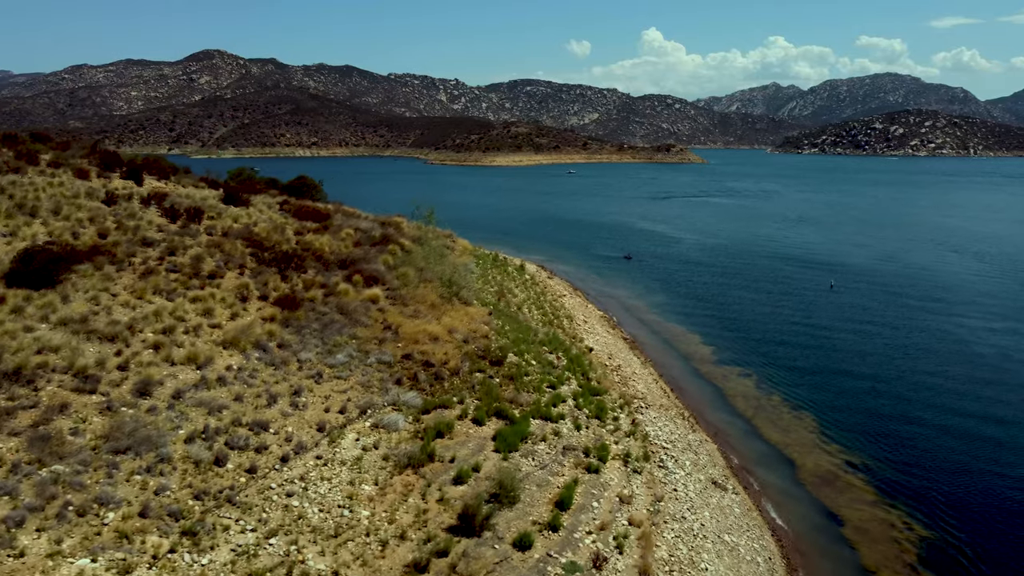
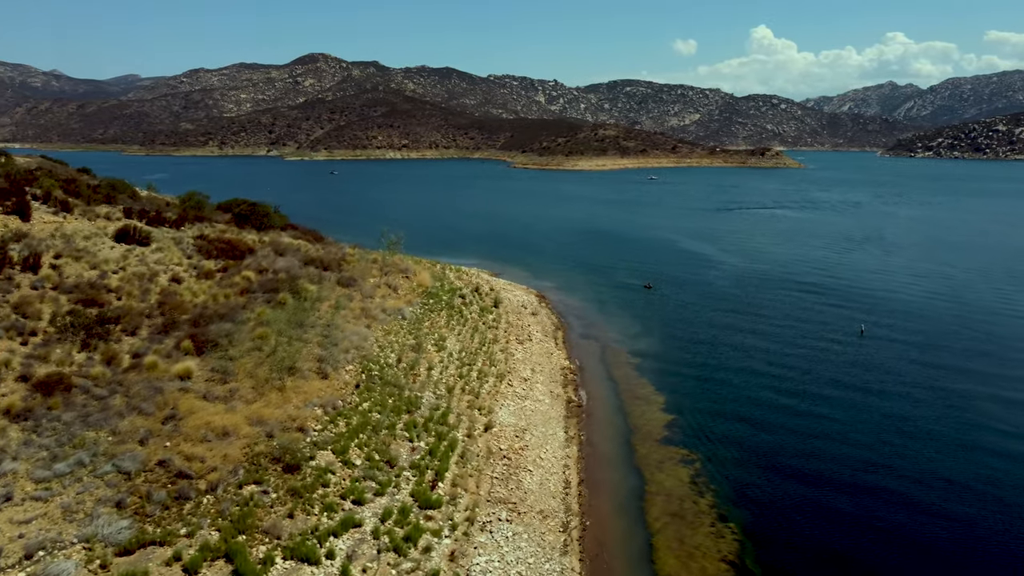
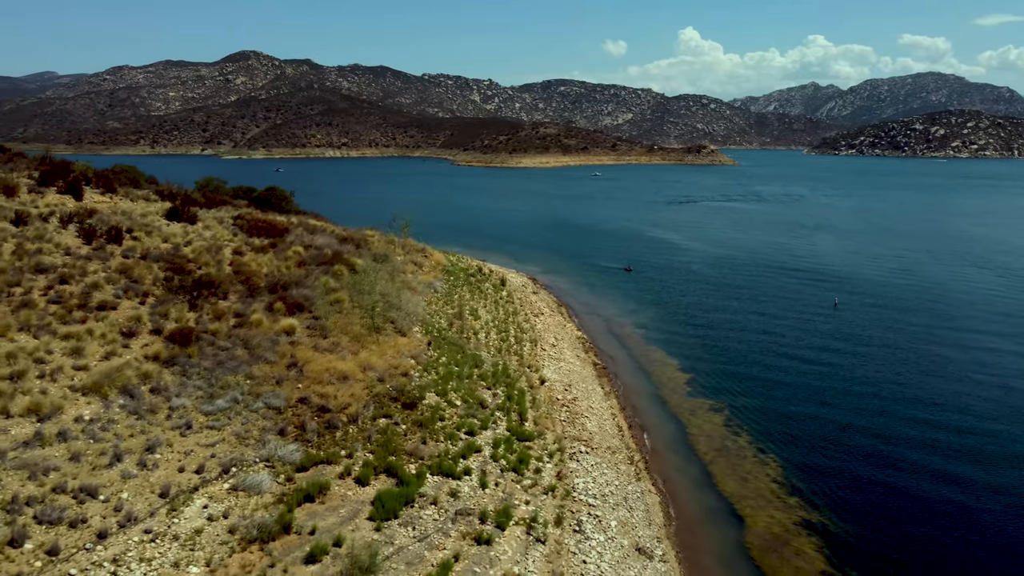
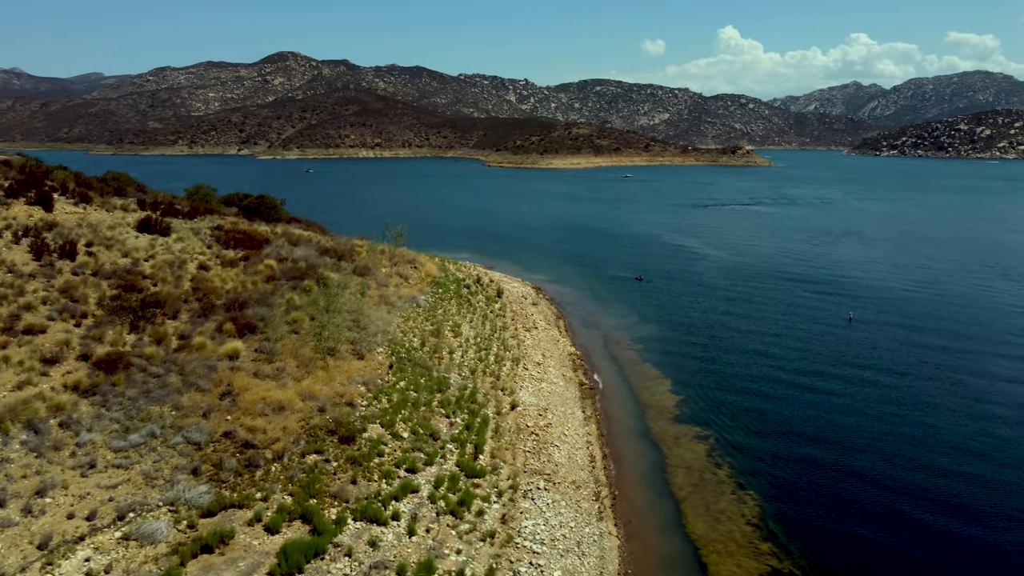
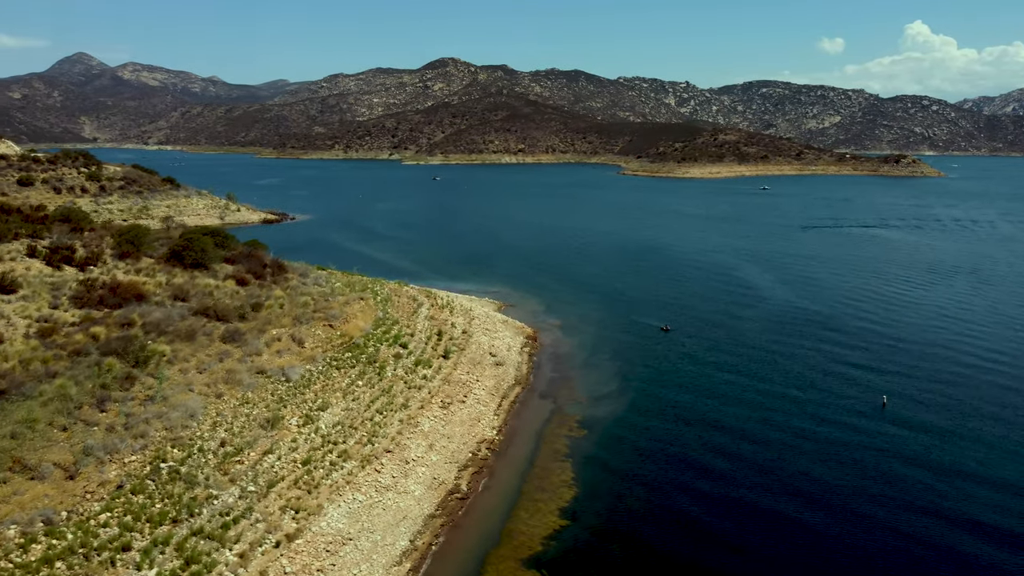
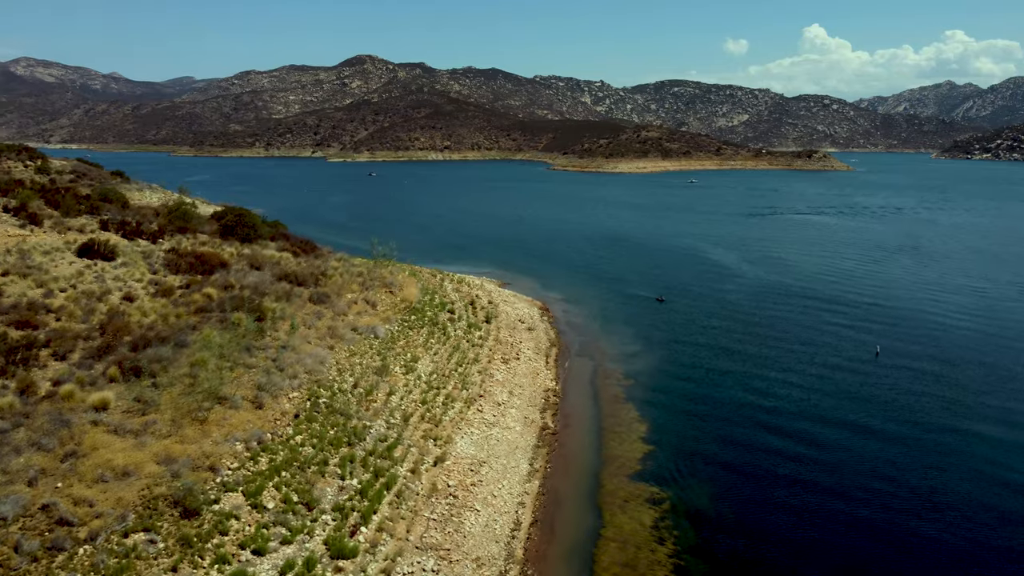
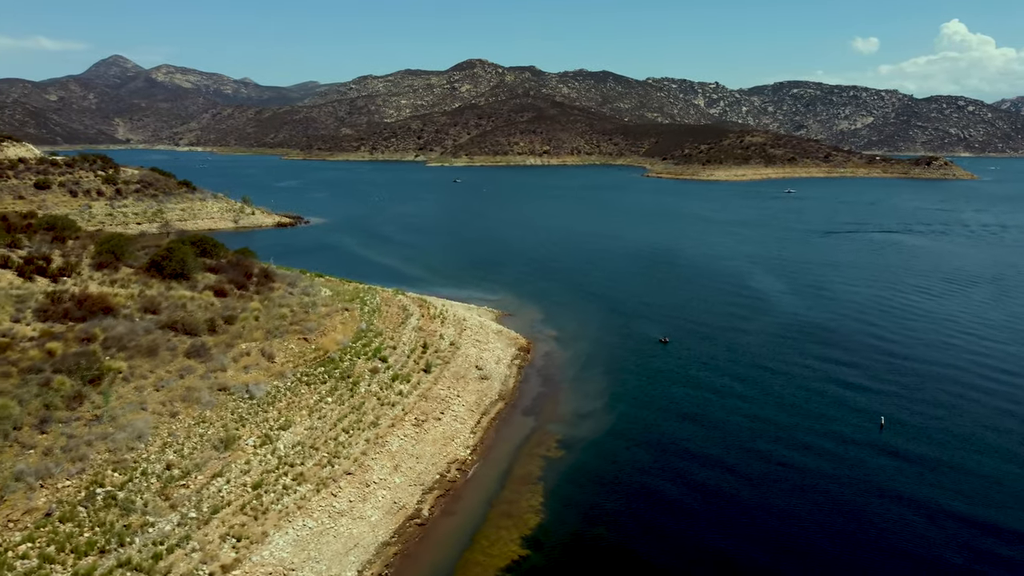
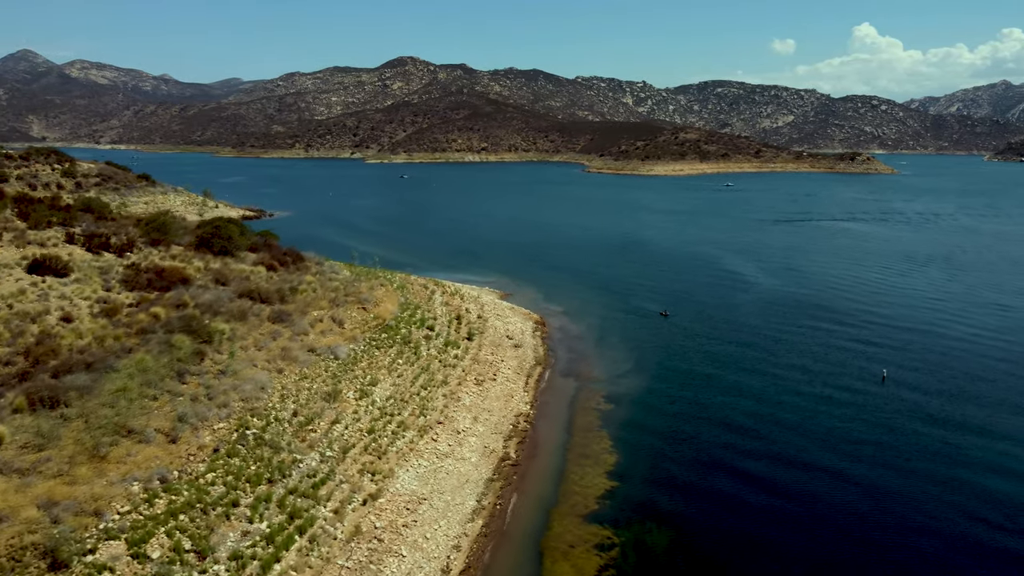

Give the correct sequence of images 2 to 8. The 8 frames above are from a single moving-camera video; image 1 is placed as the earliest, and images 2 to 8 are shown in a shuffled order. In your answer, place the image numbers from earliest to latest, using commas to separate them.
3, 4, 2, 6, 8, 5, 7
